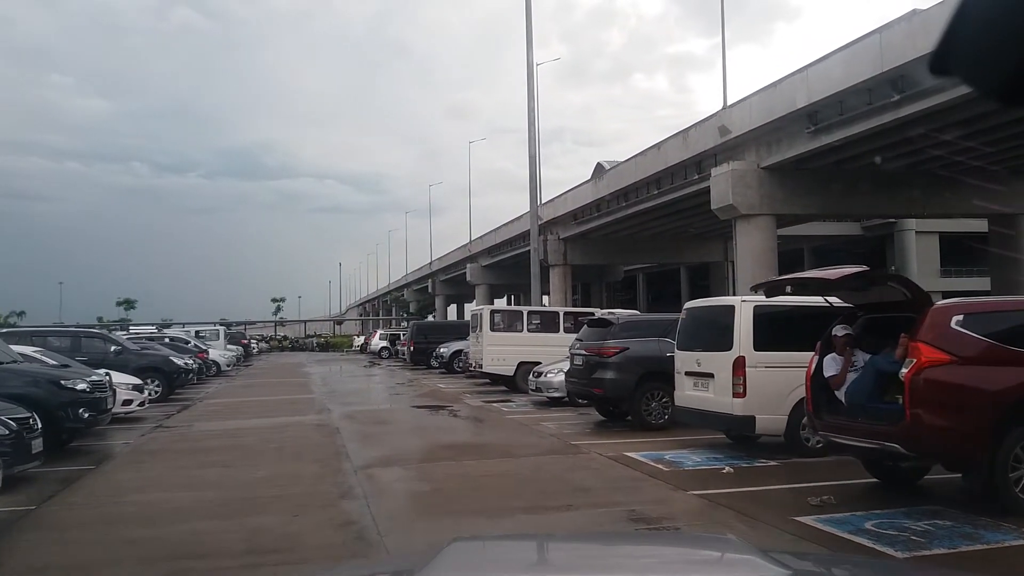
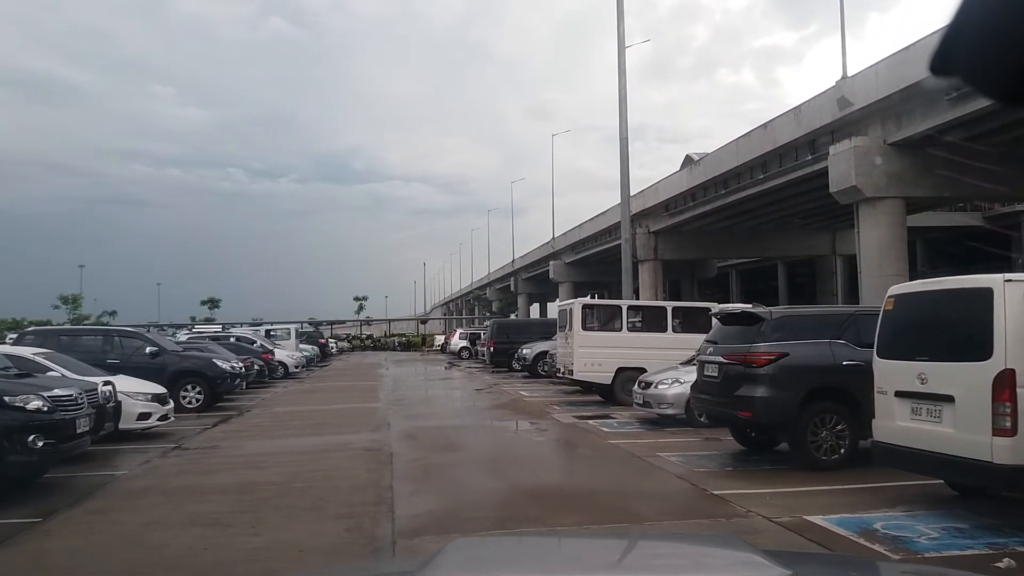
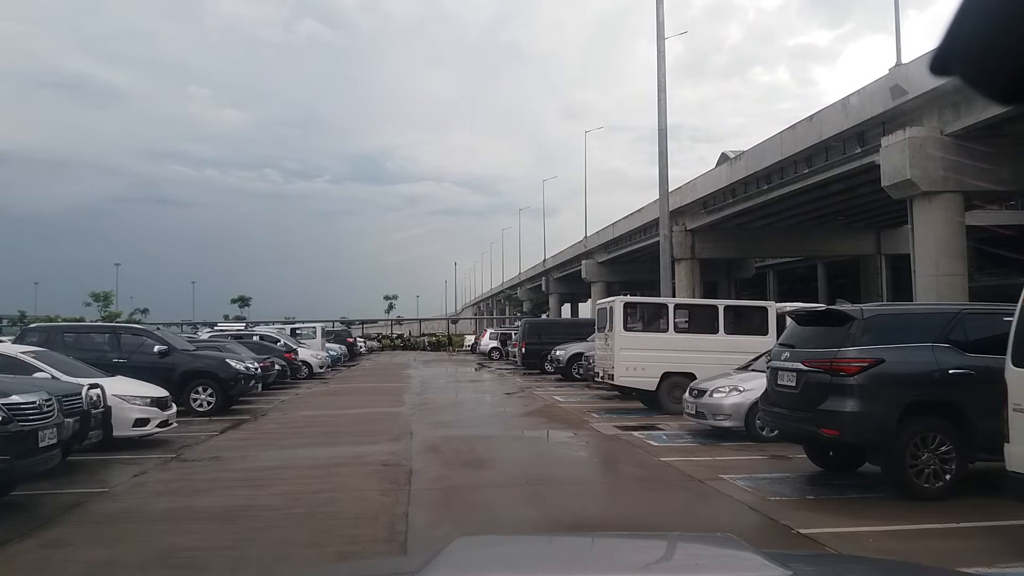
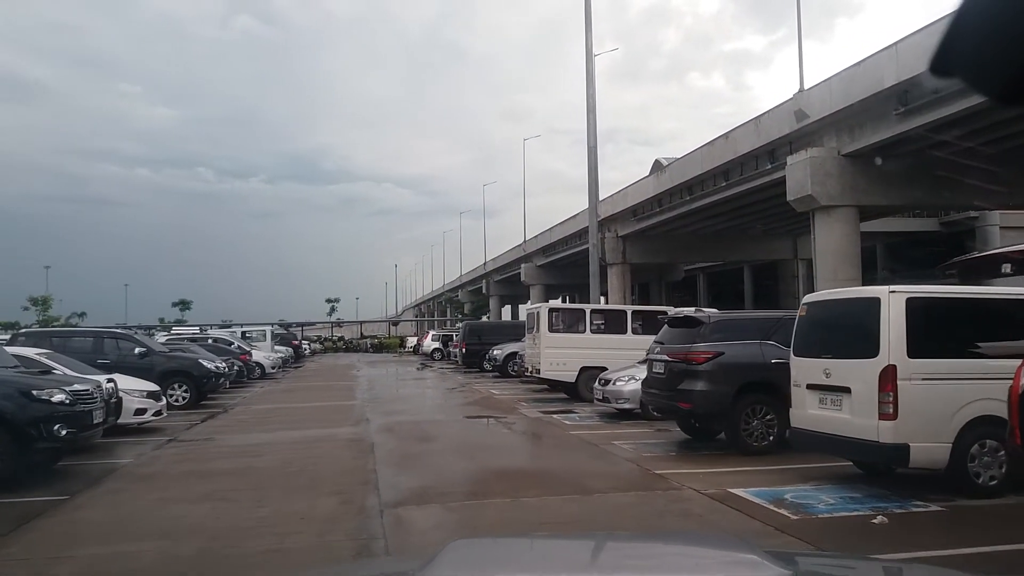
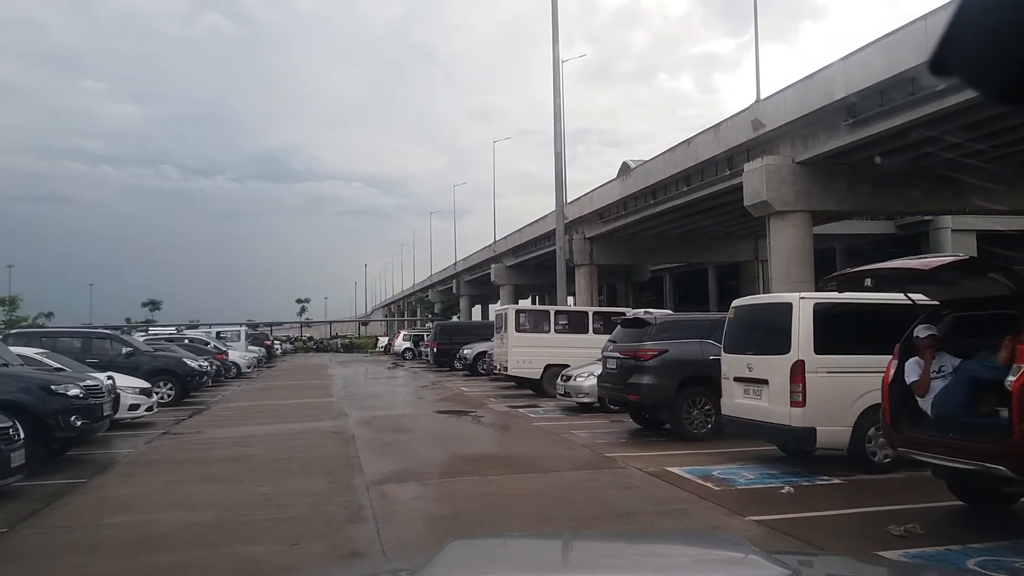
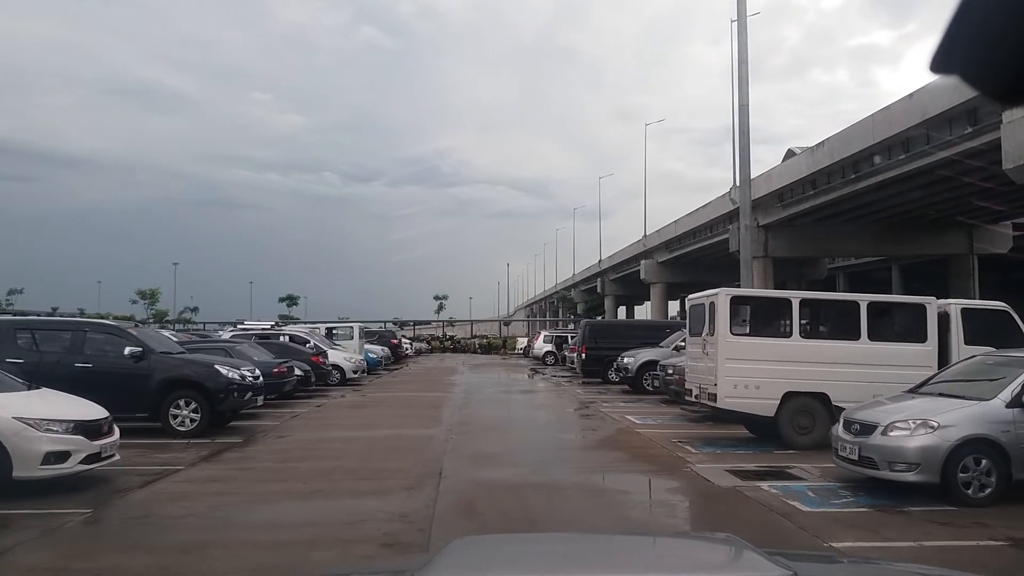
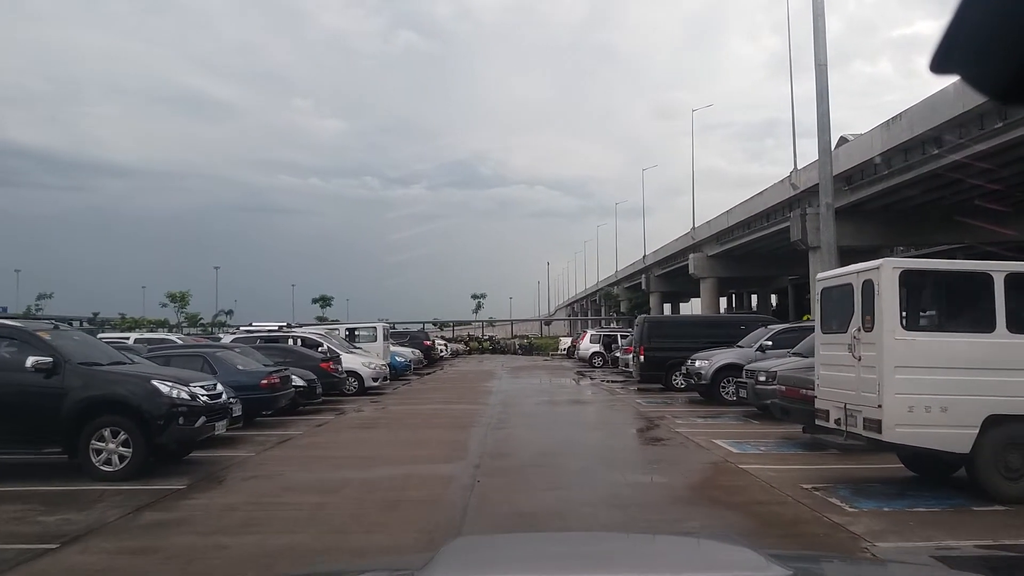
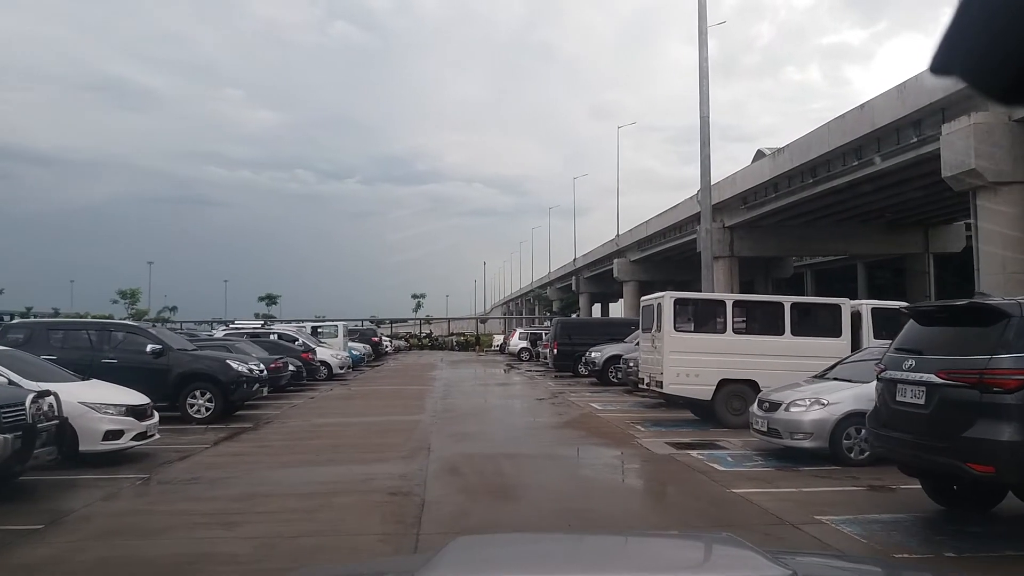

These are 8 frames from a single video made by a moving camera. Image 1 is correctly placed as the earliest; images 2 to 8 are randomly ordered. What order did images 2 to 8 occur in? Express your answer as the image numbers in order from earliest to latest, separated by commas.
5, 4, 2, 3, 8, 6, 7
